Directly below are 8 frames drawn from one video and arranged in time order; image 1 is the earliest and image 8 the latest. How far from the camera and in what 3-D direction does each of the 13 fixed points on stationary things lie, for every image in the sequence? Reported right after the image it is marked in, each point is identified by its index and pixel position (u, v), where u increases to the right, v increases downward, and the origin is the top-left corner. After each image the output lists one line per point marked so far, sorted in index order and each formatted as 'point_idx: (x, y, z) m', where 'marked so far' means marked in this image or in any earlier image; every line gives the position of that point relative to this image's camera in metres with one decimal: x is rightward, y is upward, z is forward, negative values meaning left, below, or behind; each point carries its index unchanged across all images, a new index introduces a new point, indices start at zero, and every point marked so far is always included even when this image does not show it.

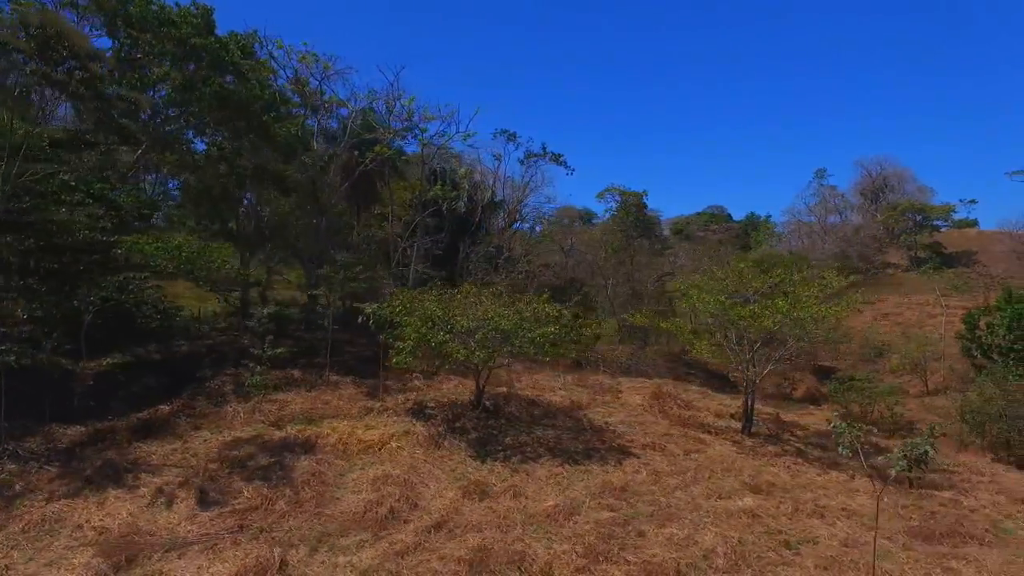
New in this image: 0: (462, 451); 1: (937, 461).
0: (-0.7, -2.1, +8.4) m
1: (+7.7, -3.2, +11.7) m
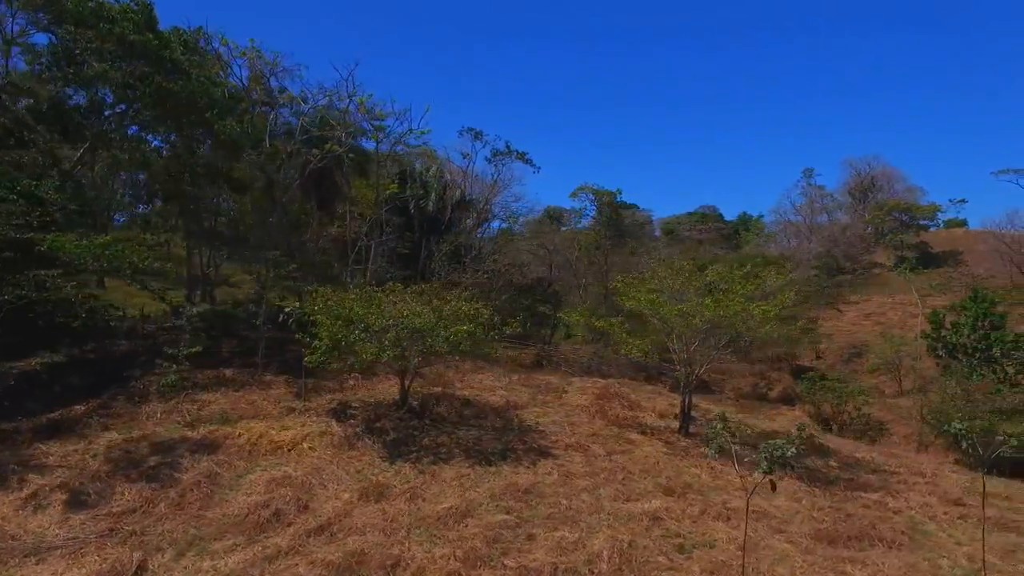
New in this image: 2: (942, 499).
0: (-1.8, -2.1, +8.2) m
1: (+6.6, -3.1, +11.6) m
2: (+6.4, -3.1, +9.5) m
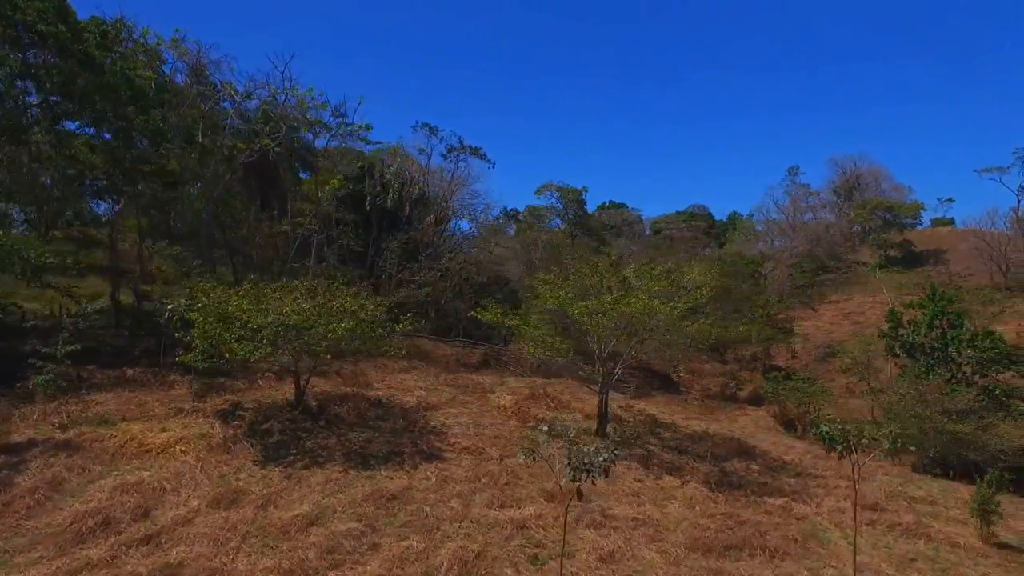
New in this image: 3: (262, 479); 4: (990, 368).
0: (-3.2, -2.1, +7.9) m
1: (+5.2, -3.1, +11.2) m
2: (+4.9, -3.1, +9.2) m
3: (-2.8, -2.2, +7.2) m
4: (+12.3, -2.1, +16.6) m
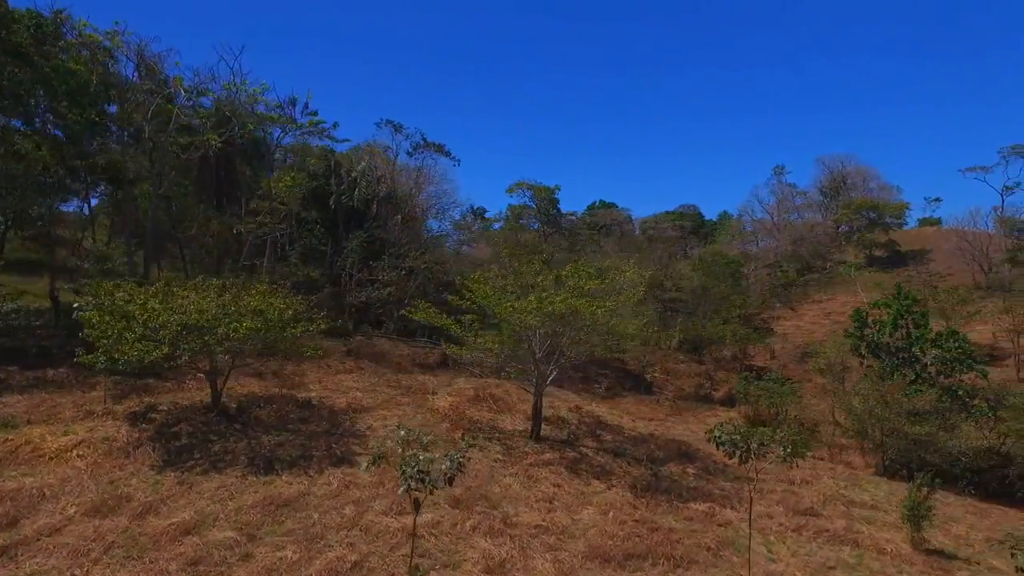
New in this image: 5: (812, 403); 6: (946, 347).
0: (-4.3, -2.0, +7.6) m
1: (+4.1, -3.0, +10.9) m
2: (+3.9, -3.0, +8.9) m
3: (-3.9, -2.1, +6.9) m
4: (+11.2, -2.0, +16.4) m
5: (+9.3, -3.6, +19.9) m
6: (+11.1, -1.5, +16.5) m
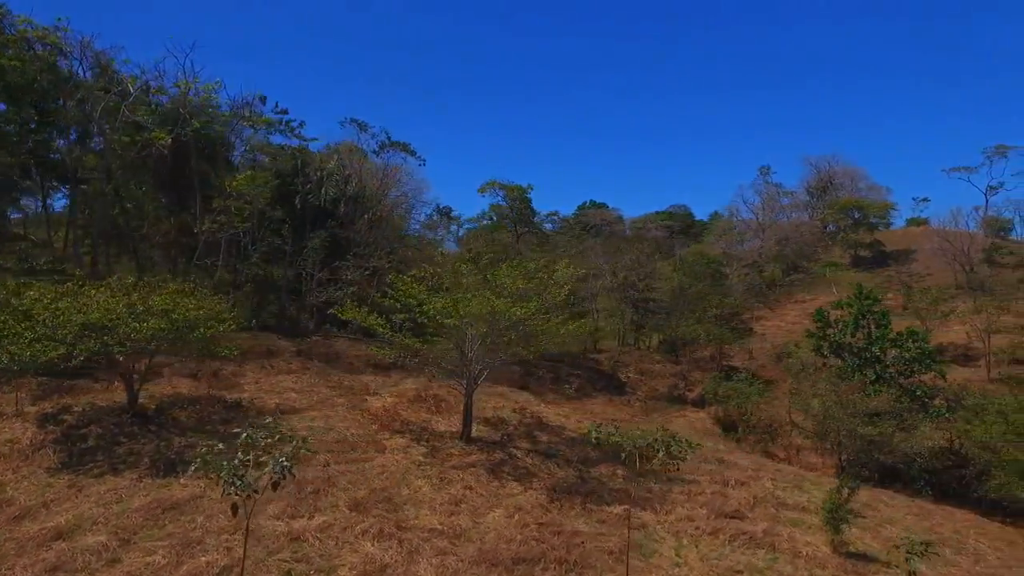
0: (-5.4, -2.0, +7.4) m
1: (+3.0, -3.0, +10.8) m
2: (+2.8, -3.0, +8.8) m
3: (-5.0, -2.1, +6.8) m
4: (+10.1, -2.0, +16.3) m
5: (+8.2, -3.6, +19.8) m
6: (+10.0, -1.5, +16.4) m
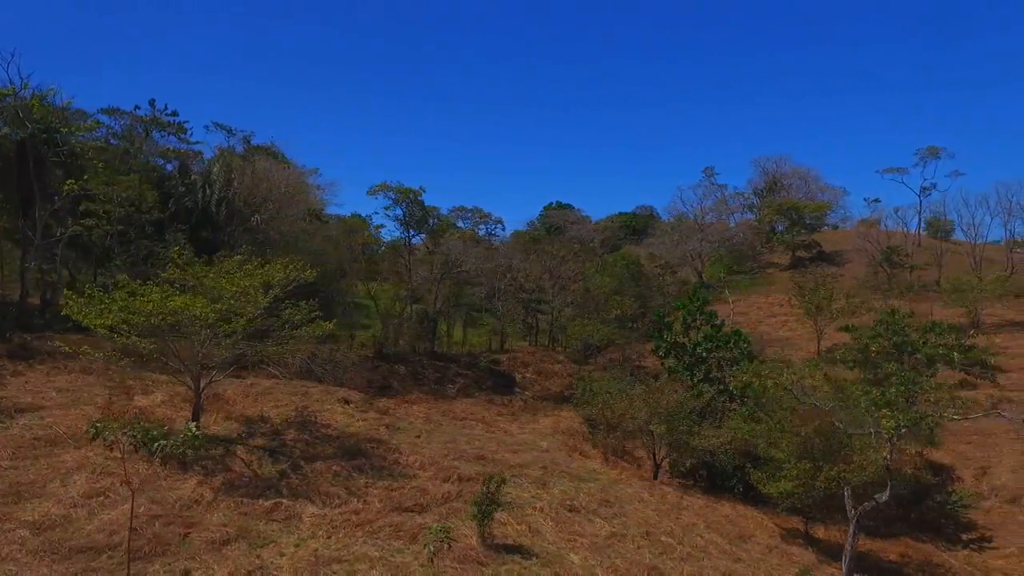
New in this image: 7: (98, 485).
0: (-9.8, -2.0, +7.7) m
1: (-1.4, -3.1, +11.1) m
2: (-1.6, -3.1, +9.1) m
3: (-9.3, -2.1, +7.1) m
4: (+5.7, -2.1, +16.6) m
5: (+3.7, -3.6, +20.1) m
6: (+5.6, -1.5, +16.8) m
7: (-5.1, -2.5, +8.0) m
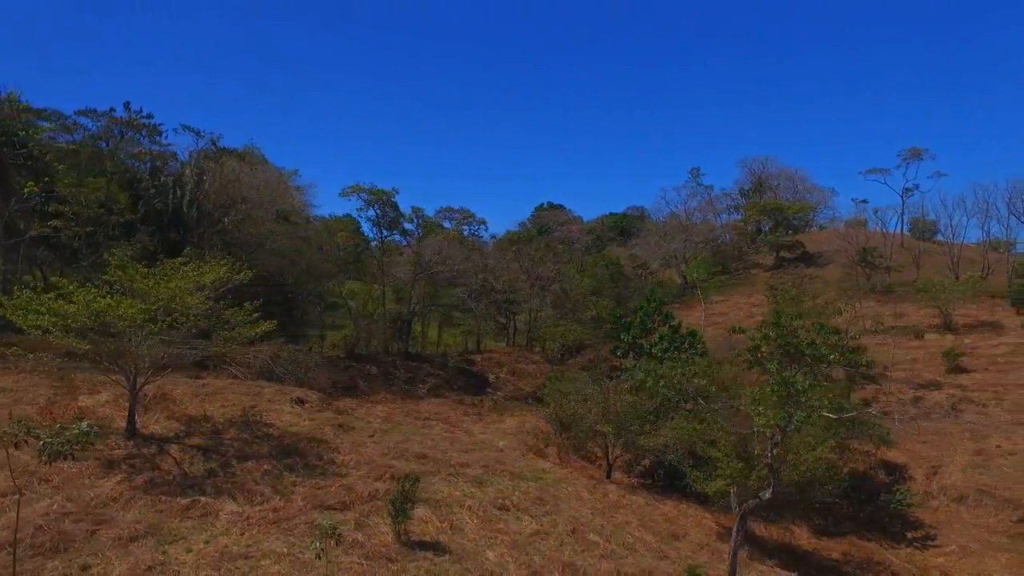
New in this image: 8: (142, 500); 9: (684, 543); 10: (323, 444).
0: (-10.9, -2.1, +7.8) m
1: (-2.5, -3.1, +11.2) m
2: (-2.7, -3.1, +9.2) m
3: (-10.5, -2.2, +7.2) m
4: (+4.6, -2.1, +16.7) m
5: (+2.6, -3.6, +20.2) m
6: (+4.5, -1.6, +16.9) m
7: (-6.3, -2.5, +8.2) m
8: (-4.7, -2.8, +8.4) m
9: (+3.0, -4.4, +11.0) m
10: (-3.5, -2.9, +11.9) m
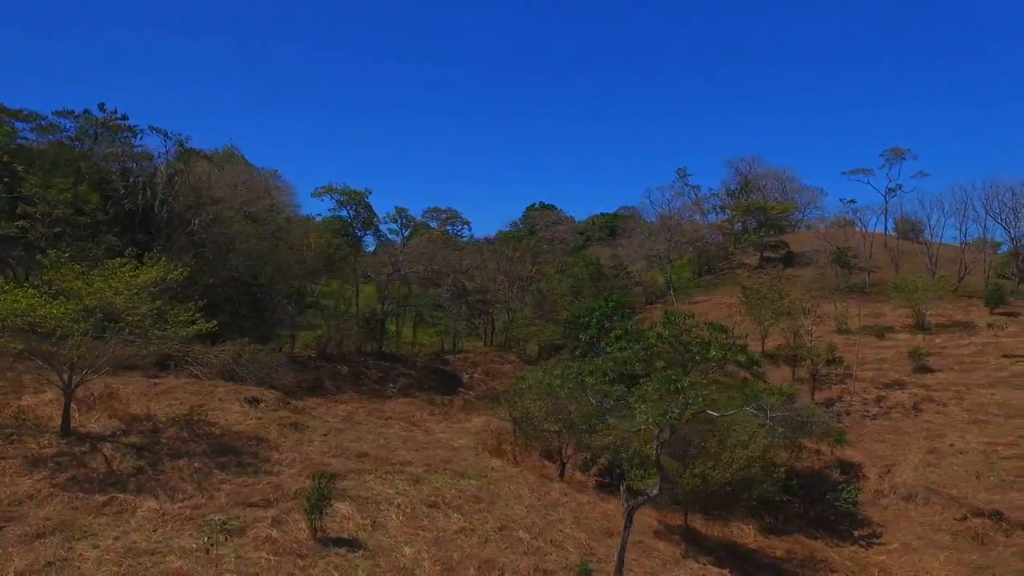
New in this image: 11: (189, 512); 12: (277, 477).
0: (-12.0, -2.1, +8.0) m
1: (-3.7, -3.1, +11.3) m
2: (-3.9, -3.1, +9.3) m
3: (-11.6, -2.2, +7.3) m
4: (+3.5, -2.1, +16.8) m
5: (+1.5, -3.6, +20.3) m
6: (+3.4, -1.6, +17.0) m
7: (-7.4, -2.5, +8.3) m
8: (-5.9, -2.8, +8.5) m
9: (+1.8, -4.4, +11.2) m
10: (-4.6, -2.9, +12.0) m
11: (-4.3, -3.0, +8.7) m
12: (-3.7, -3.1, +10.4) m
